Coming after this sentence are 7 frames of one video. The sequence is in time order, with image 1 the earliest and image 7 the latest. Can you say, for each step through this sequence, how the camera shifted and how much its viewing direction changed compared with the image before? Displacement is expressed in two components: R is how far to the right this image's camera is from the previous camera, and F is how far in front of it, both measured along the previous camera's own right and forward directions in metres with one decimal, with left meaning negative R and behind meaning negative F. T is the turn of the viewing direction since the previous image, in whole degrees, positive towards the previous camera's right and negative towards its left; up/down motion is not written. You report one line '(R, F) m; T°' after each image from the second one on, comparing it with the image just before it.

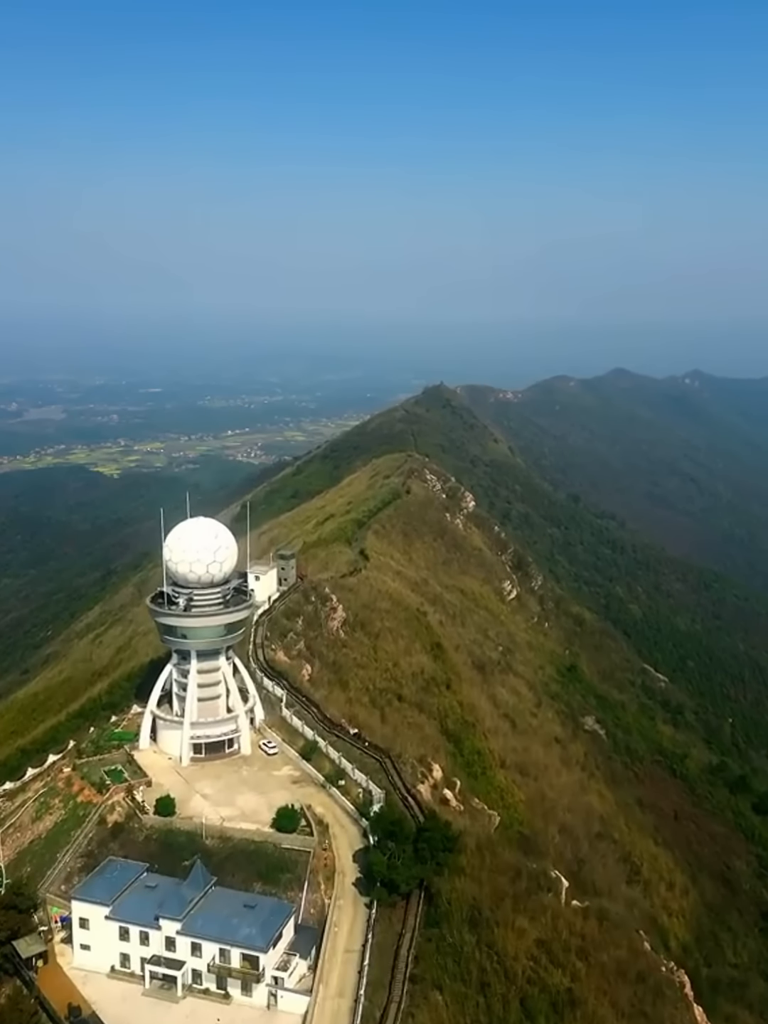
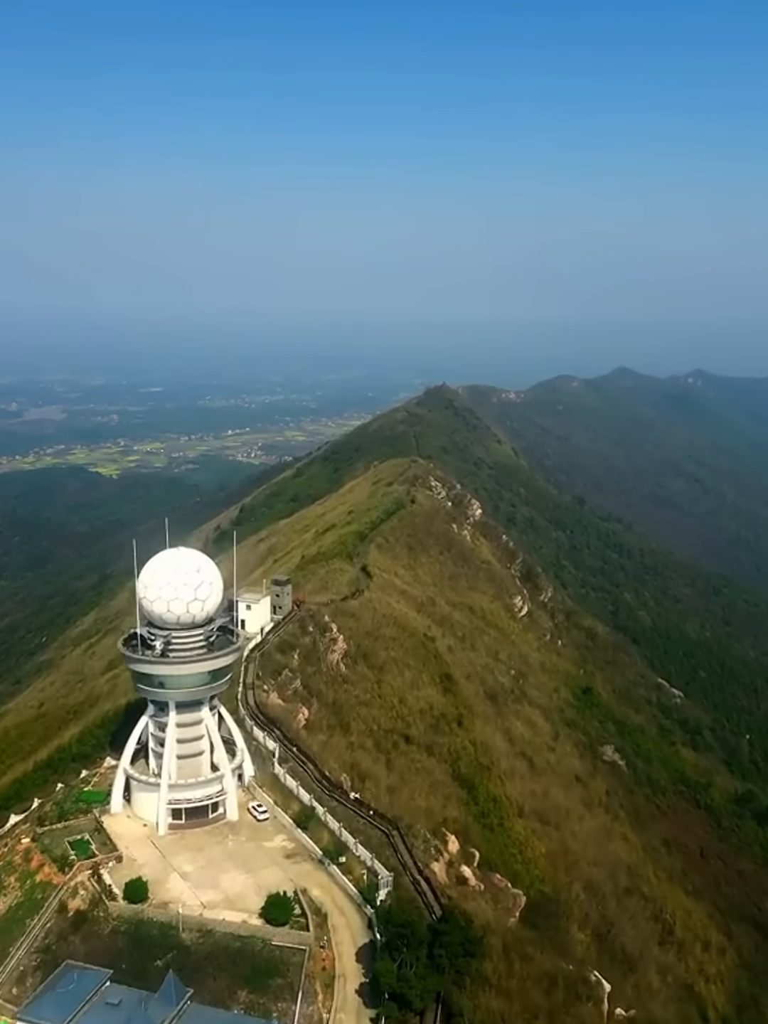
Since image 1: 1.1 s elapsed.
(-0.2, +4.6) m; 0°
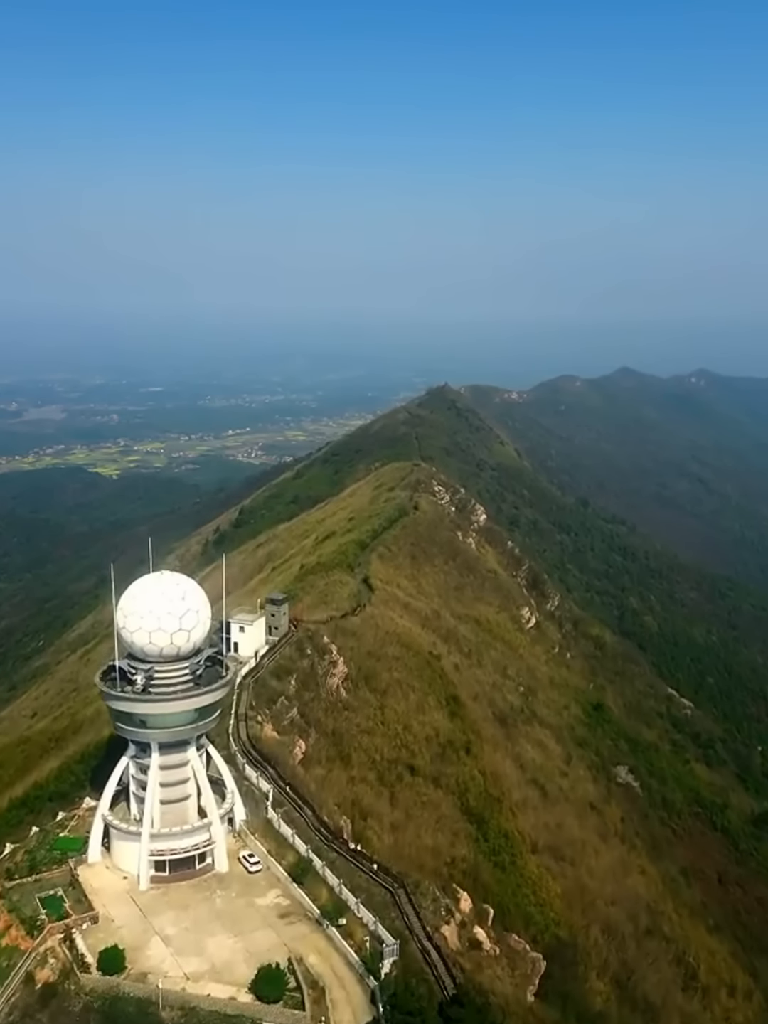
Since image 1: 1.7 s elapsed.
(-0.1, +2.9) m; 0°
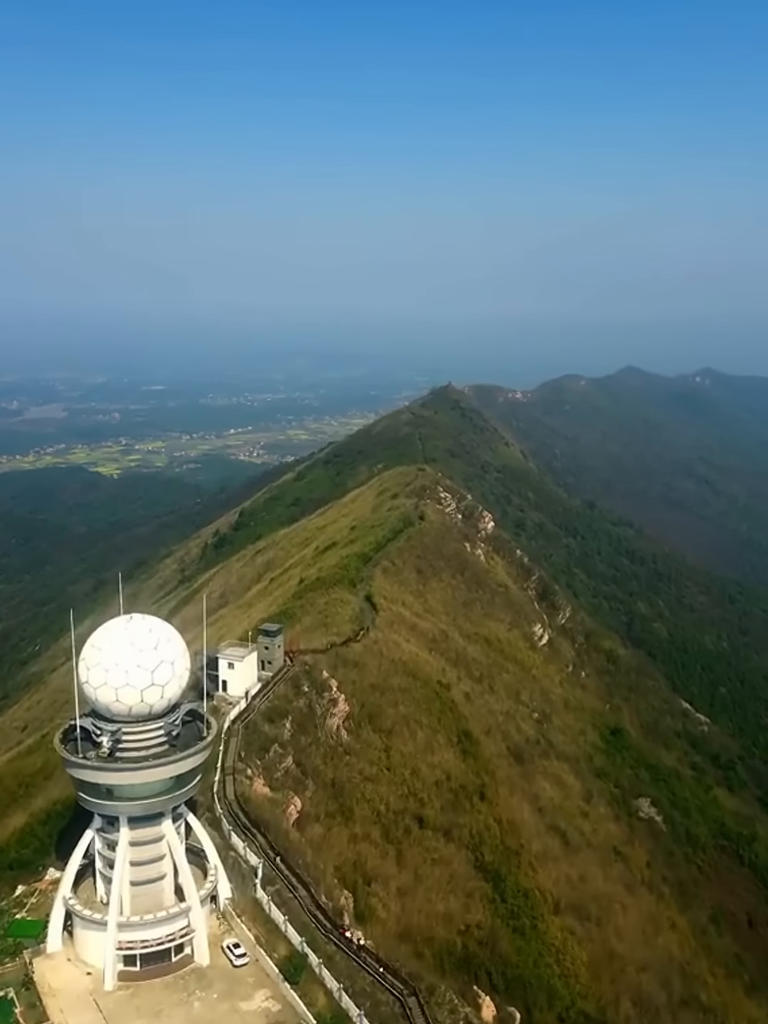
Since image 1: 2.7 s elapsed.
(-0.1, +4.1) m; 0°
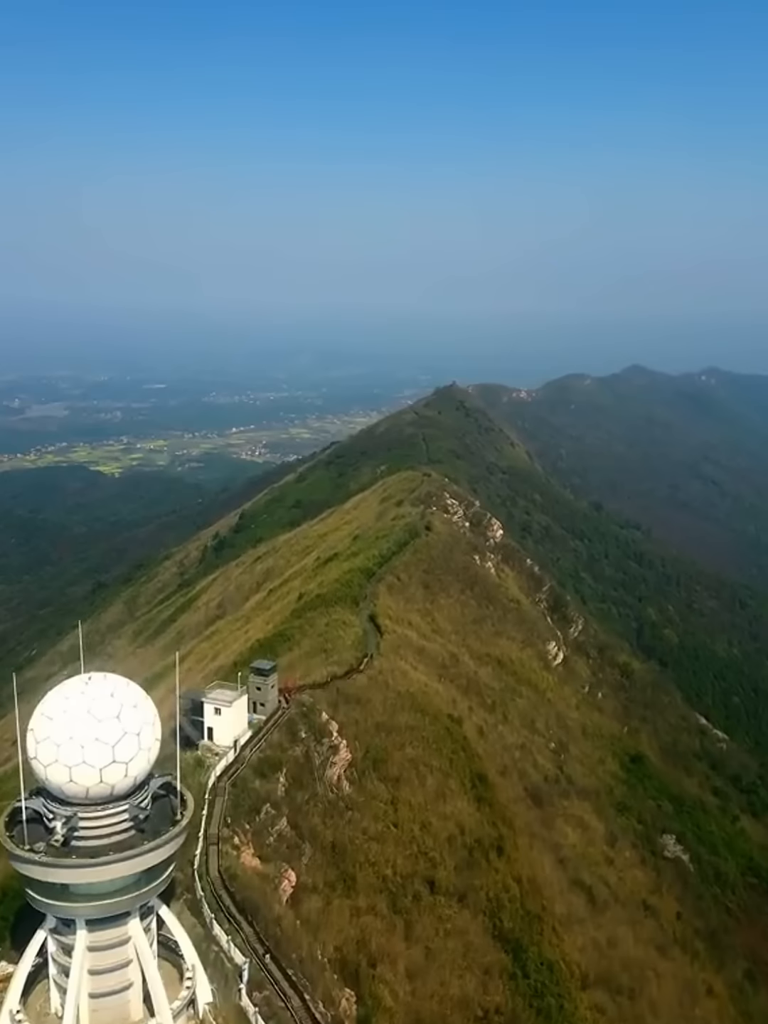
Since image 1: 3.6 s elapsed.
(-0.1, +4.0) m; 0°
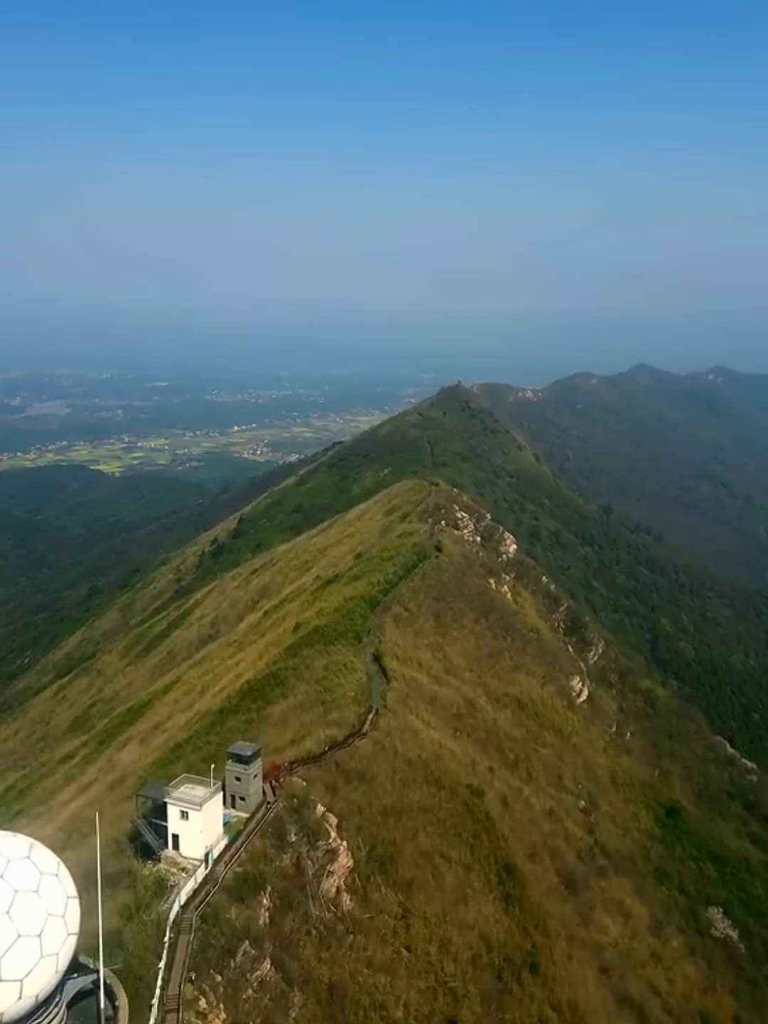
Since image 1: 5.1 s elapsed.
(-0.2, +6.3) m; 0°
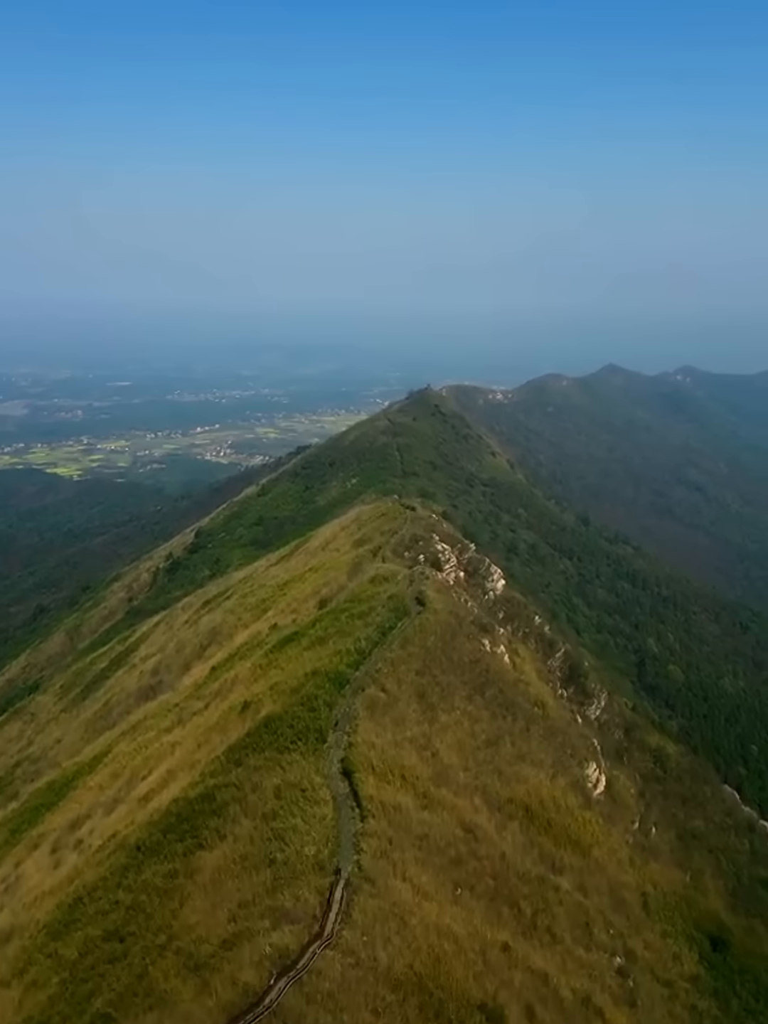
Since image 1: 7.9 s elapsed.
(-0.2, +11.4) m; +2°
